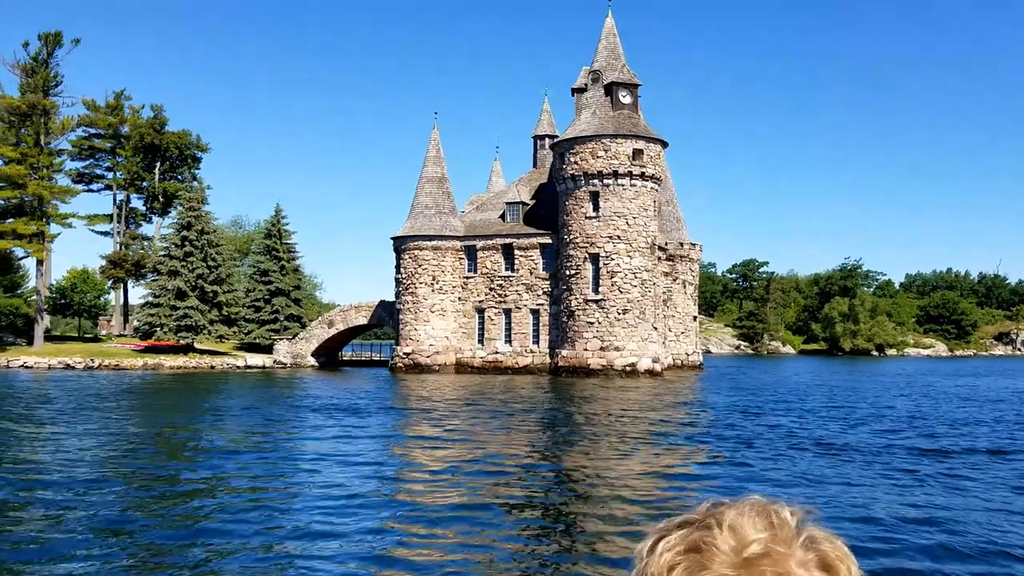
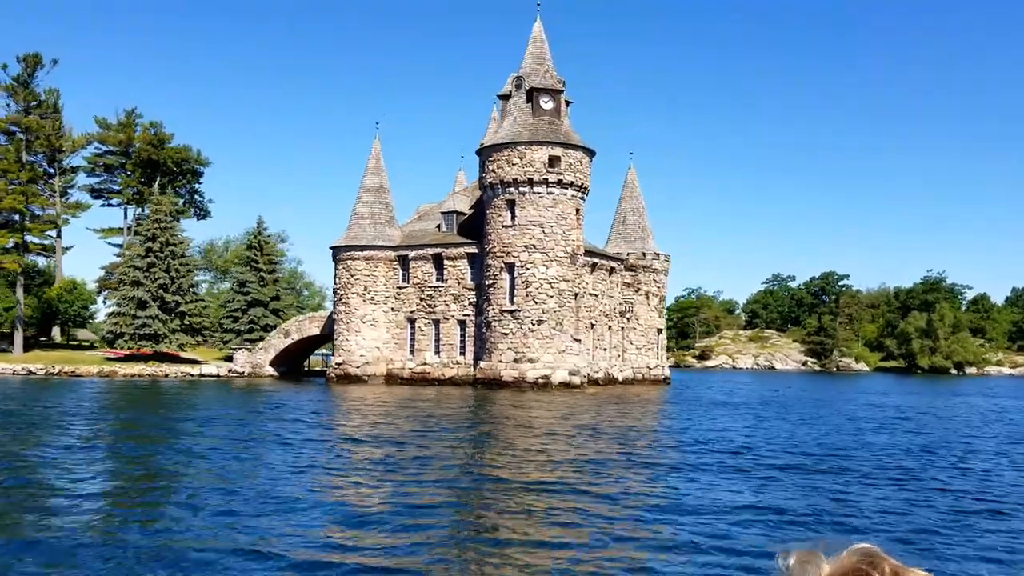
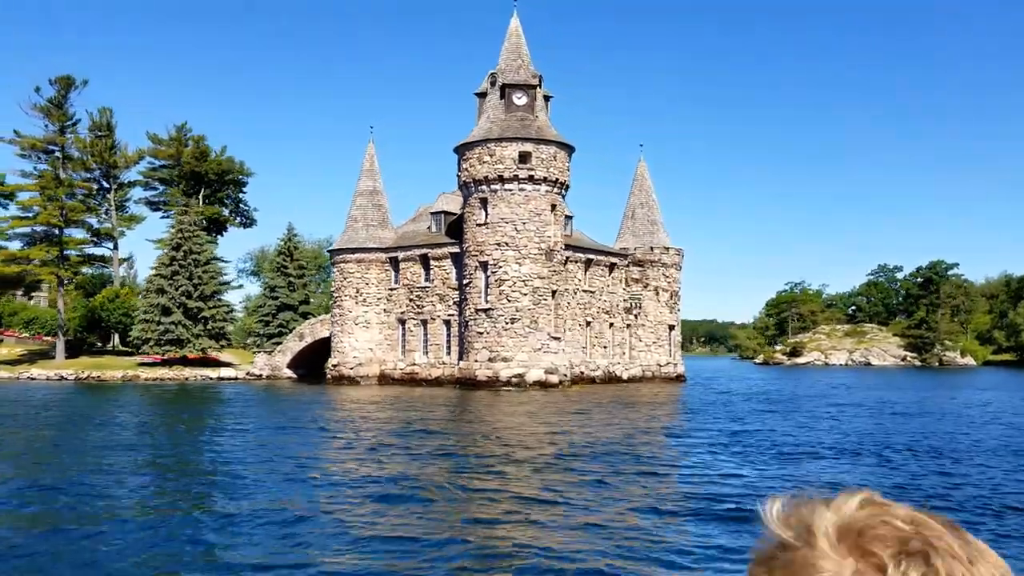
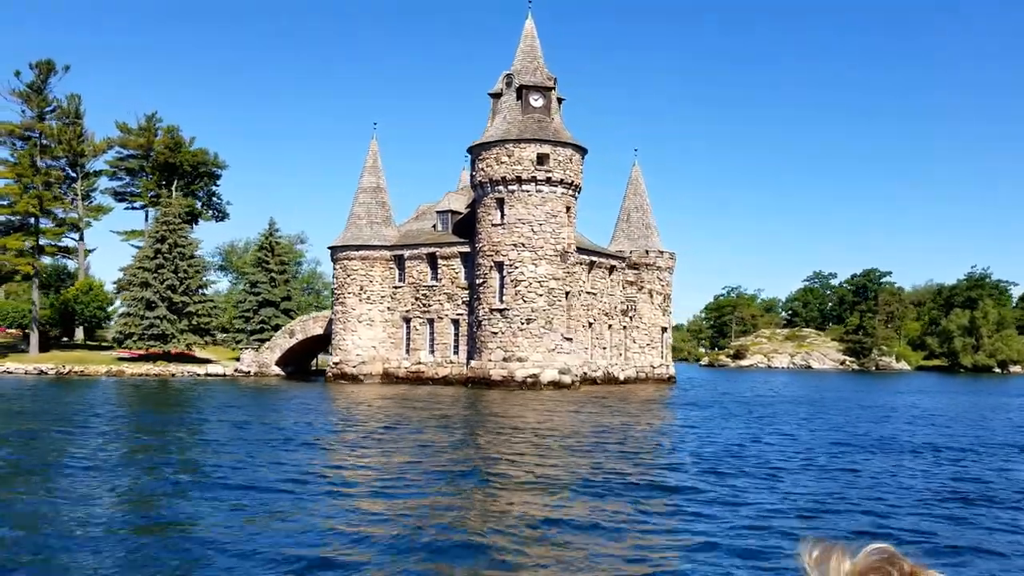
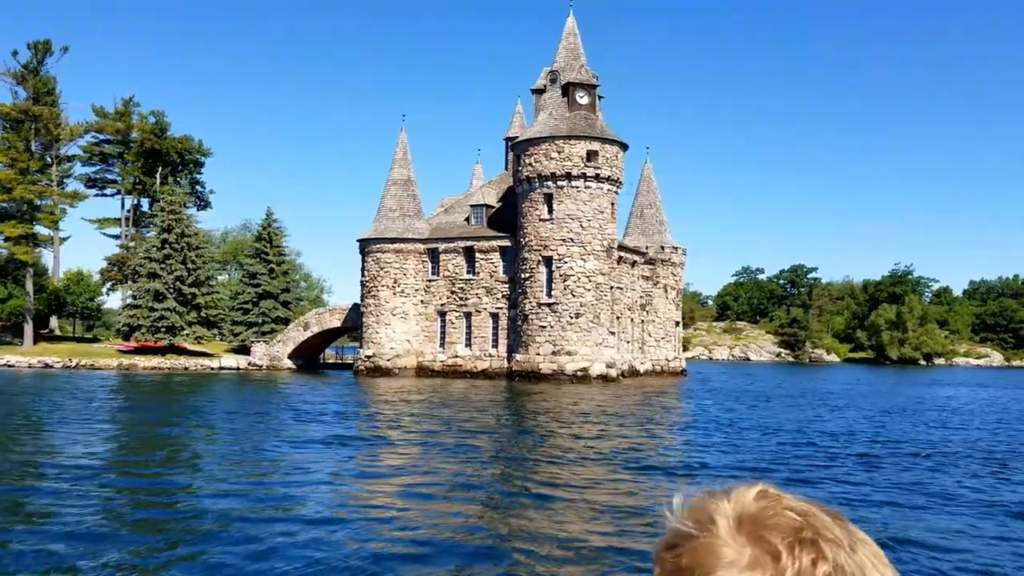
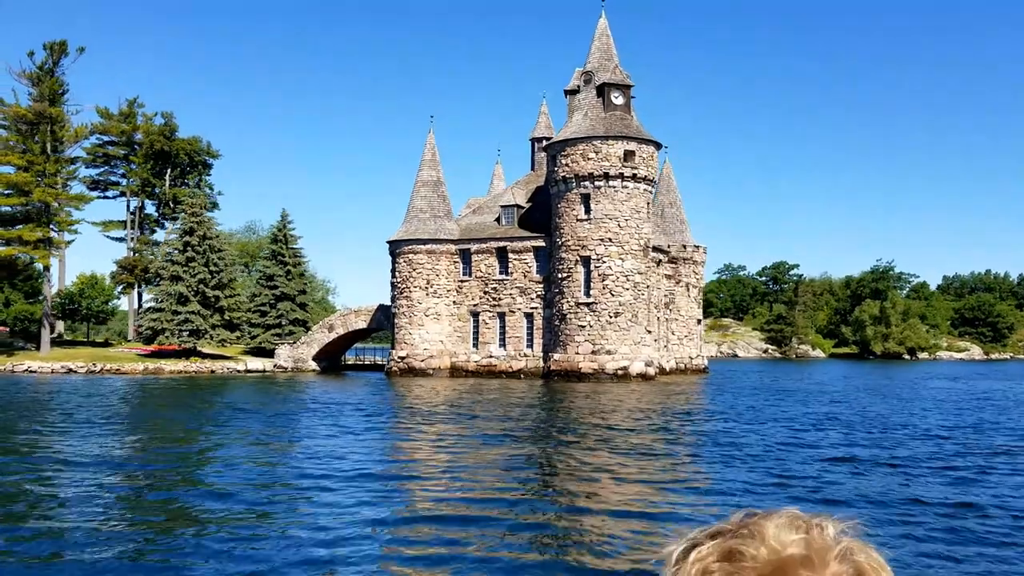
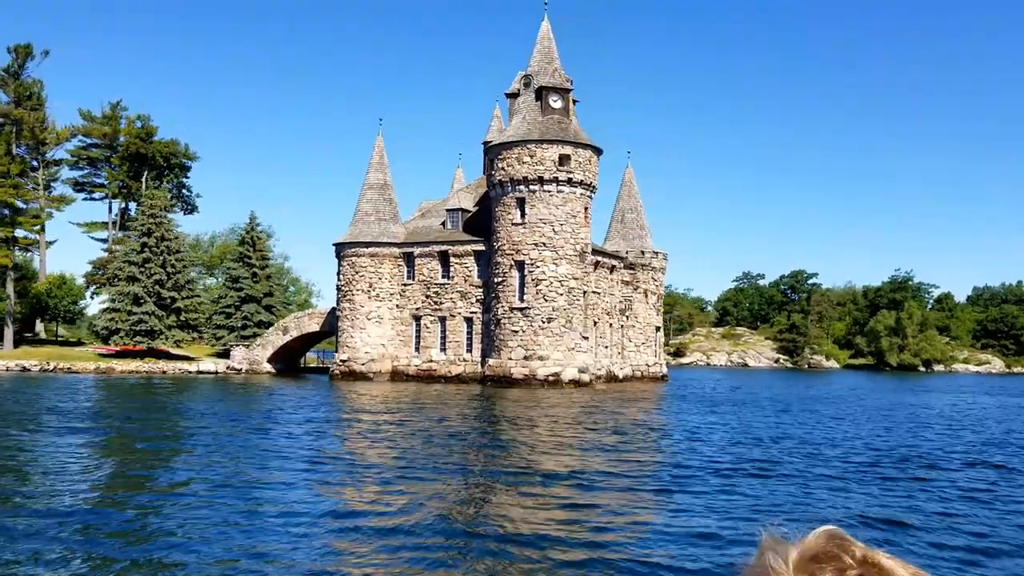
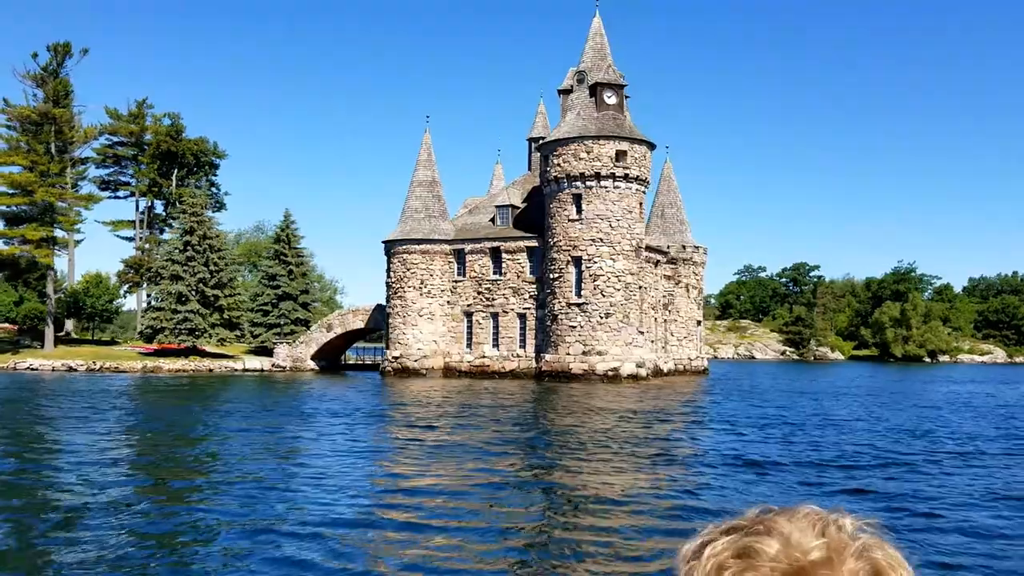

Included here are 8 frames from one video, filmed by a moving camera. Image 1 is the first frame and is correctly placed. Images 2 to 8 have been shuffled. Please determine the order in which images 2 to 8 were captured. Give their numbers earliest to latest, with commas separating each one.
6, 8, 5, 7, 2, 4, 3
